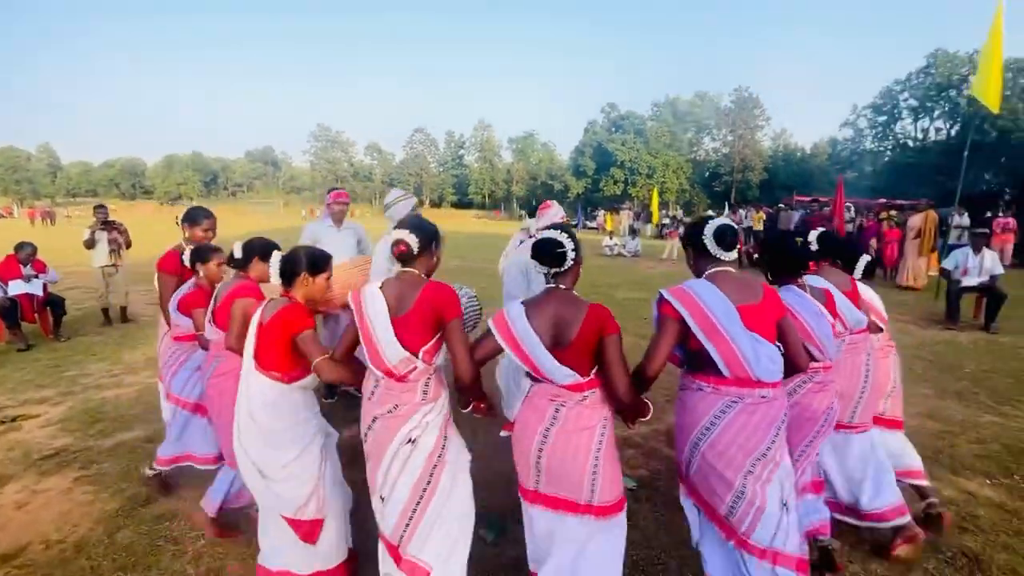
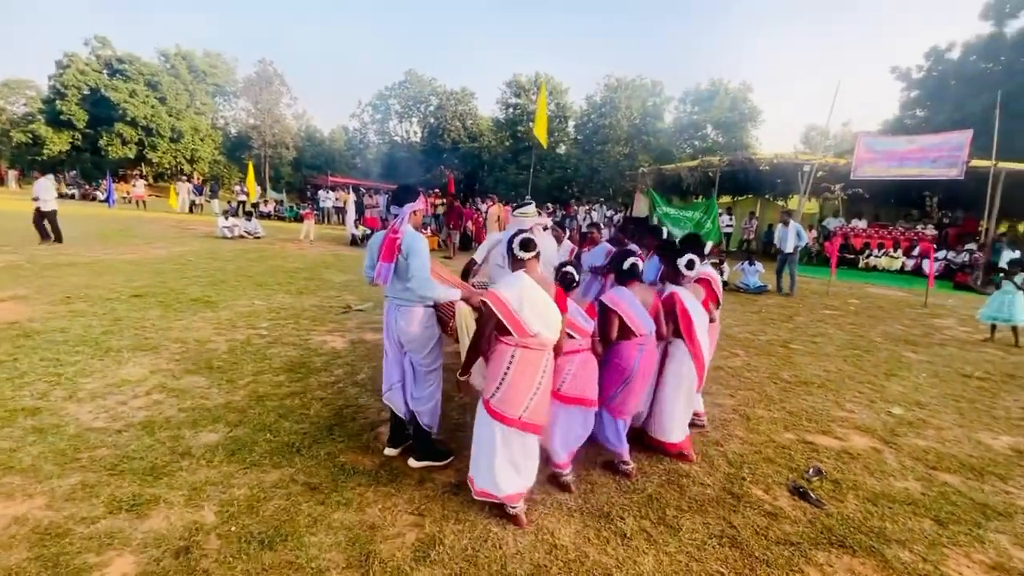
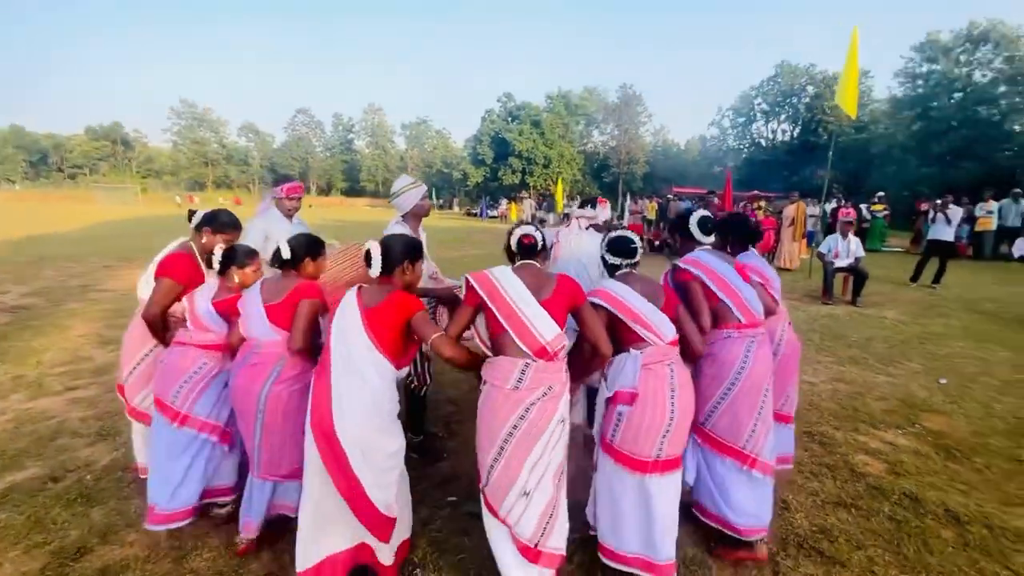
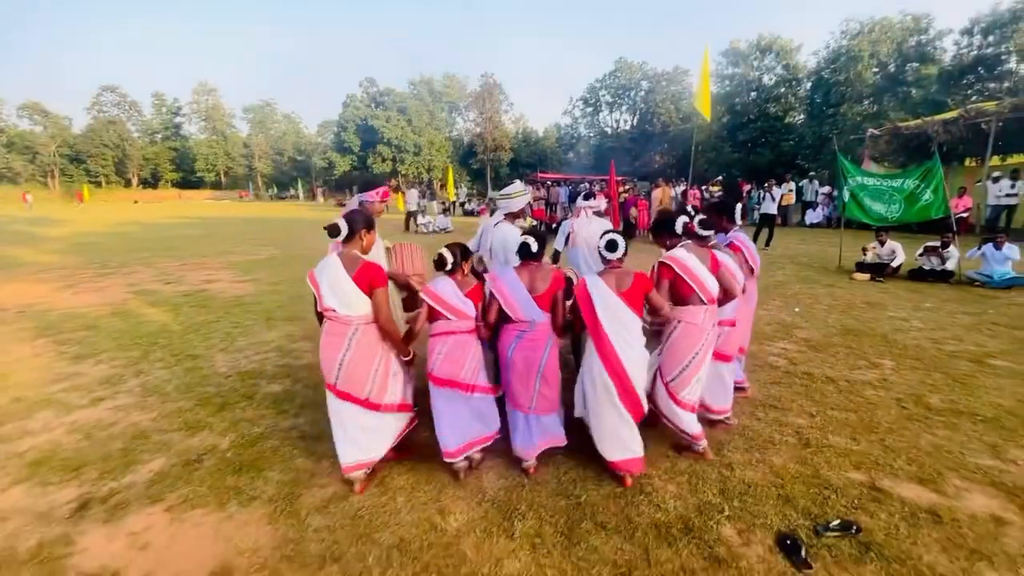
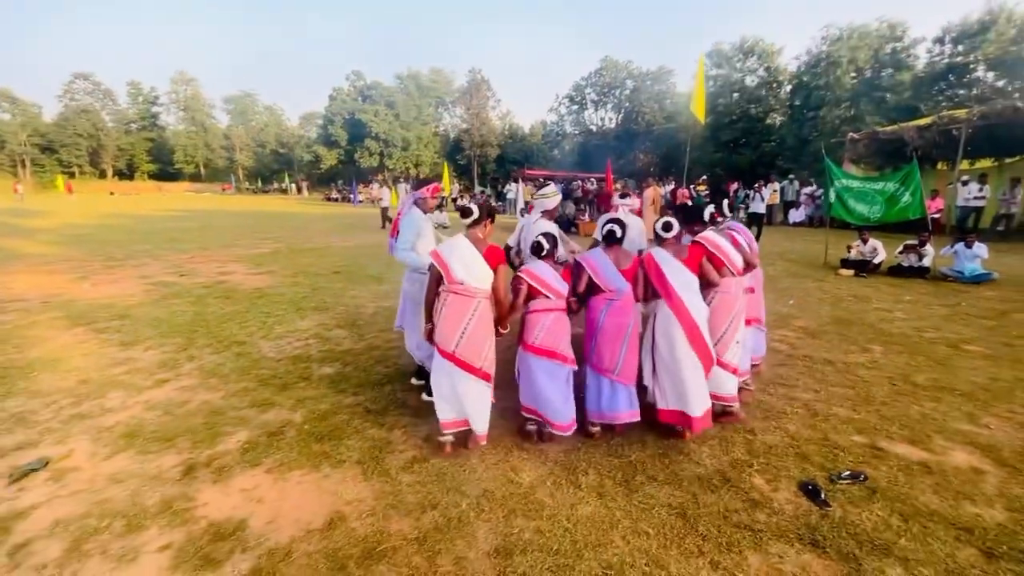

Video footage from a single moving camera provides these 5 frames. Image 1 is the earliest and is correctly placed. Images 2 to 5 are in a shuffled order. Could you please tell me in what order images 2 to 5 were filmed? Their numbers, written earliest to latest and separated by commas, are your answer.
3, 4, 5, 2
